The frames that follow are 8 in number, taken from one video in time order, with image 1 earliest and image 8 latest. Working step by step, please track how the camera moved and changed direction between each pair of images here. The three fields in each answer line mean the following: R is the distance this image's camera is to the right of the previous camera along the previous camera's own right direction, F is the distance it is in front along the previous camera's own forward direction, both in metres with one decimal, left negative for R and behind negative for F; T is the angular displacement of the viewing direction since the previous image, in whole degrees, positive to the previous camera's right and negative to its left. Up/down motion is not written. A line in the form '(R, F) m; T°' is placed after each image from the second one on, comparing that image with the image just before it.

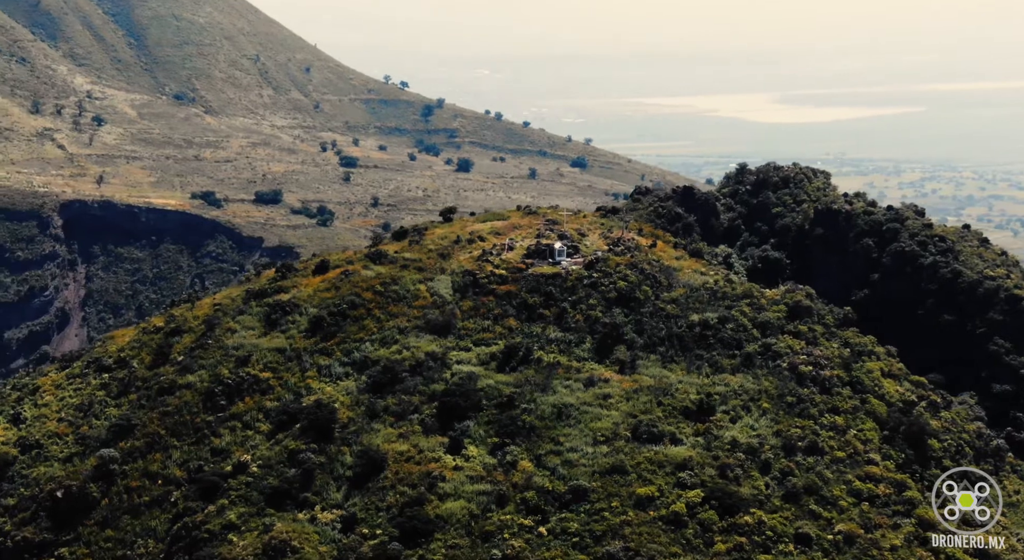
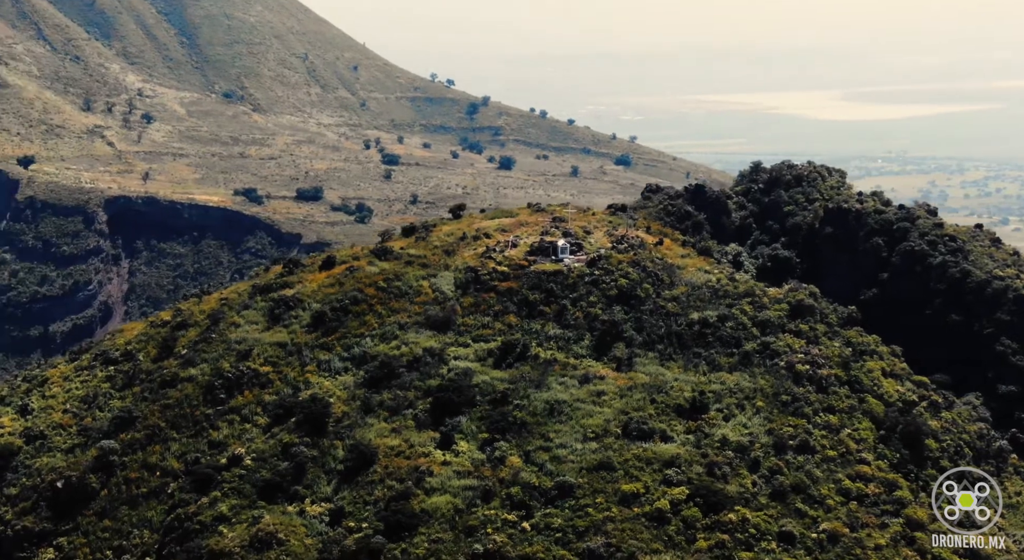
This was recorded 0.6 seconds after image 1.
(+1.7, -0.1) m; -1°
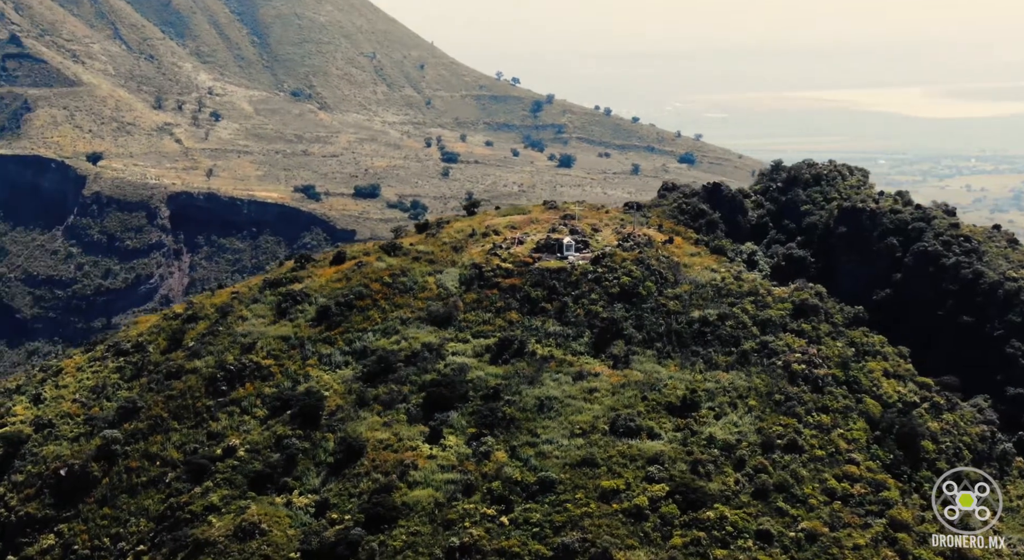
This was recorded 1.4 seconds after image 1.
(+2.3, -0.2) m; -2°
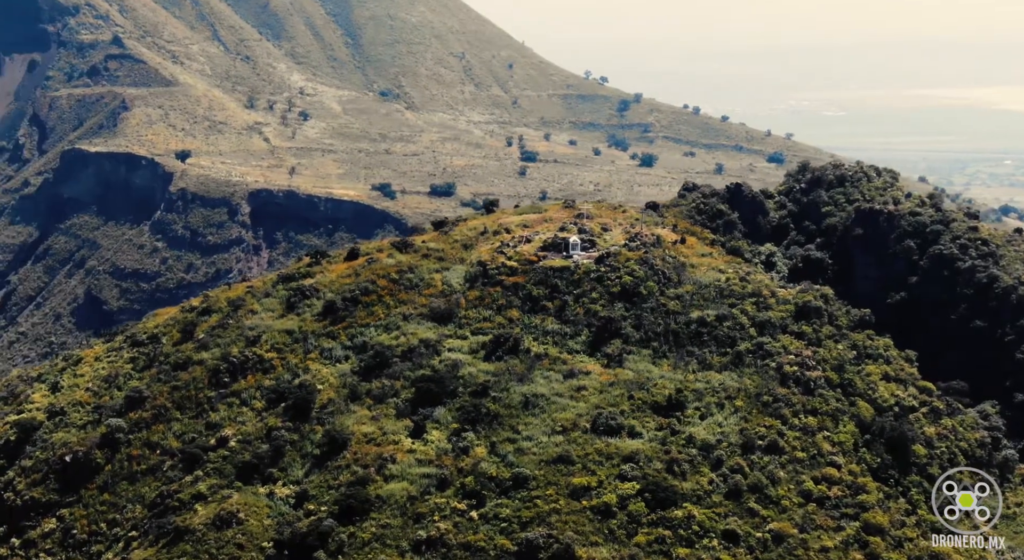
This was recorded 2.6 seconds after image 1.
(+3.2, -0.3) m; -3°
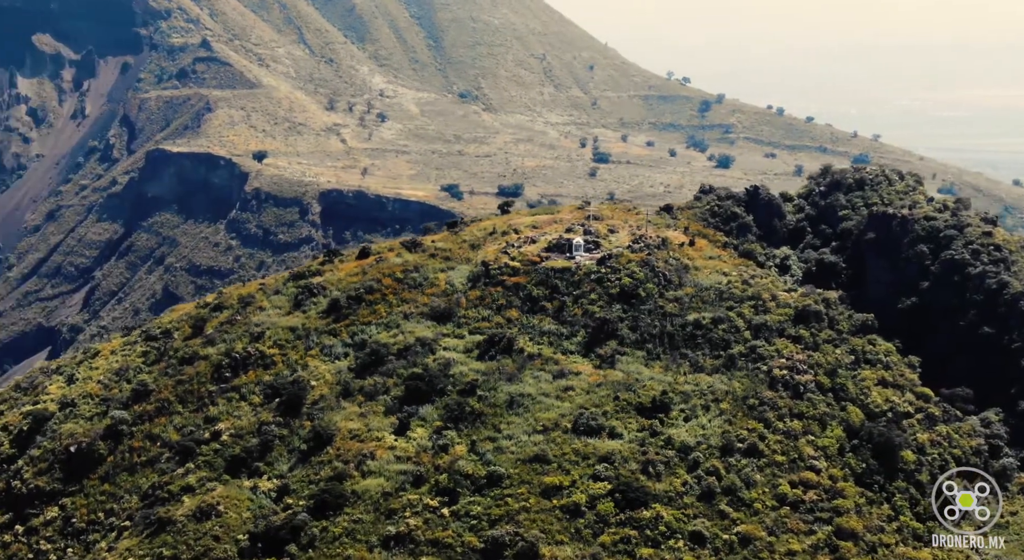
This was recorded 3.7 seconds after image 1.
(+3.0, -0.4) m; -3°
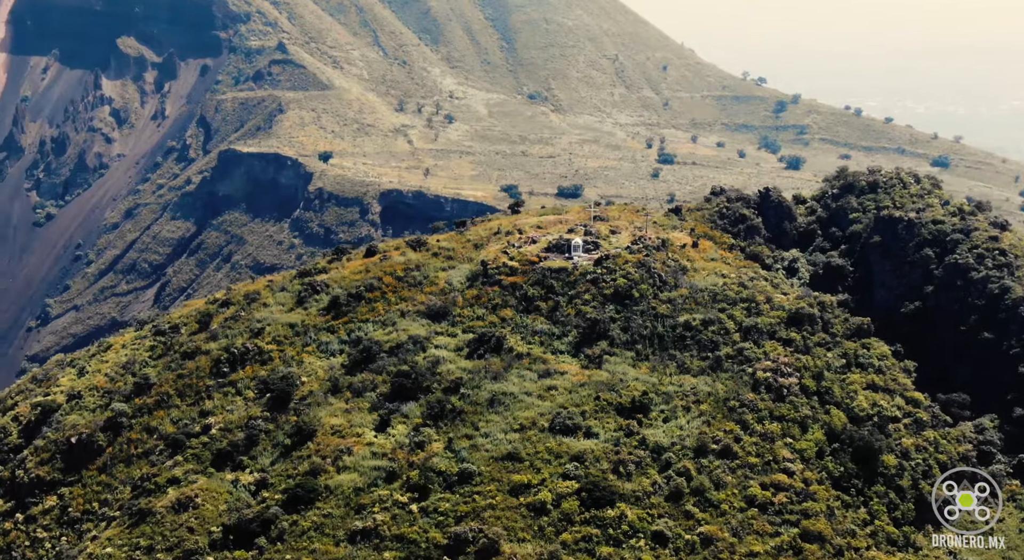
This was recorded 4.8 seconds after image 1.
(+2.9, -0.5) m; -2°
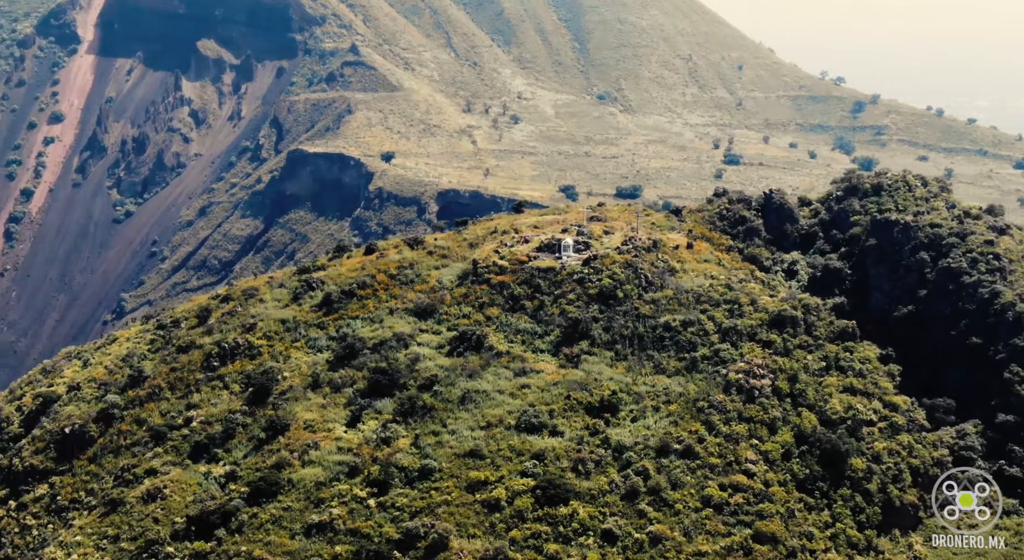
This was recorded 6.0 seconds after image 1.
(+3.3, -0.7) m; -2°
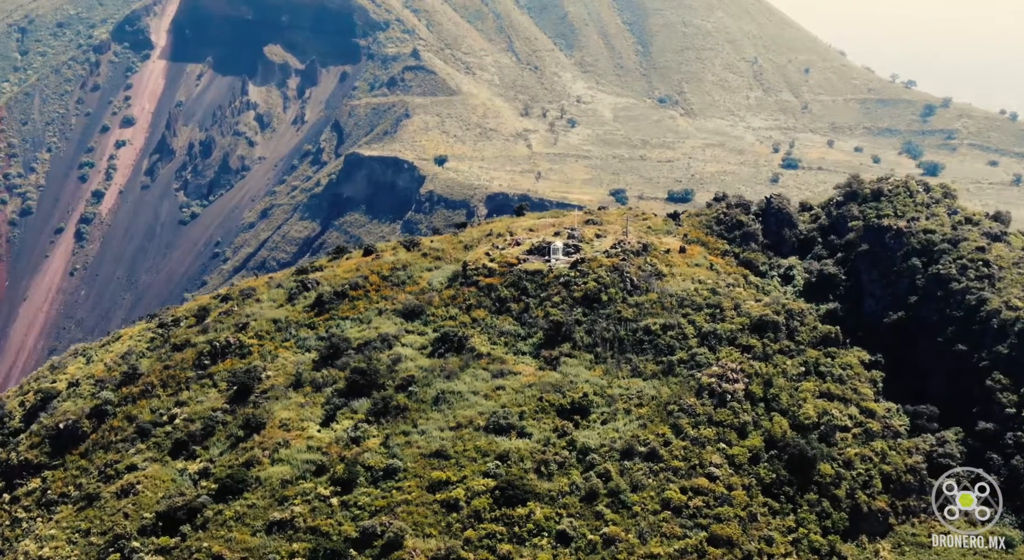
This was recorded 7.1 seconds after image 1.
(+3.0, -0.7) m; -2°
